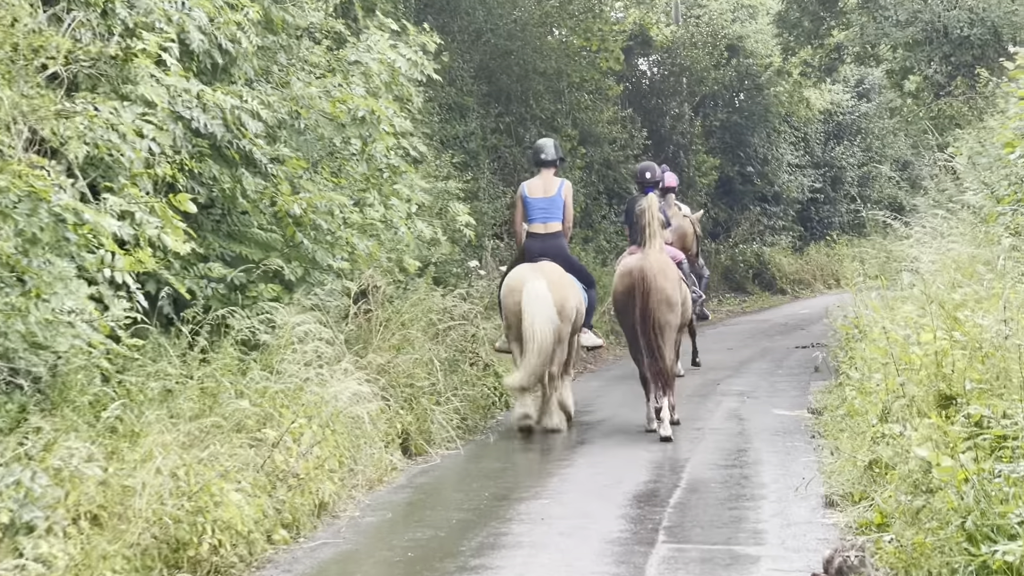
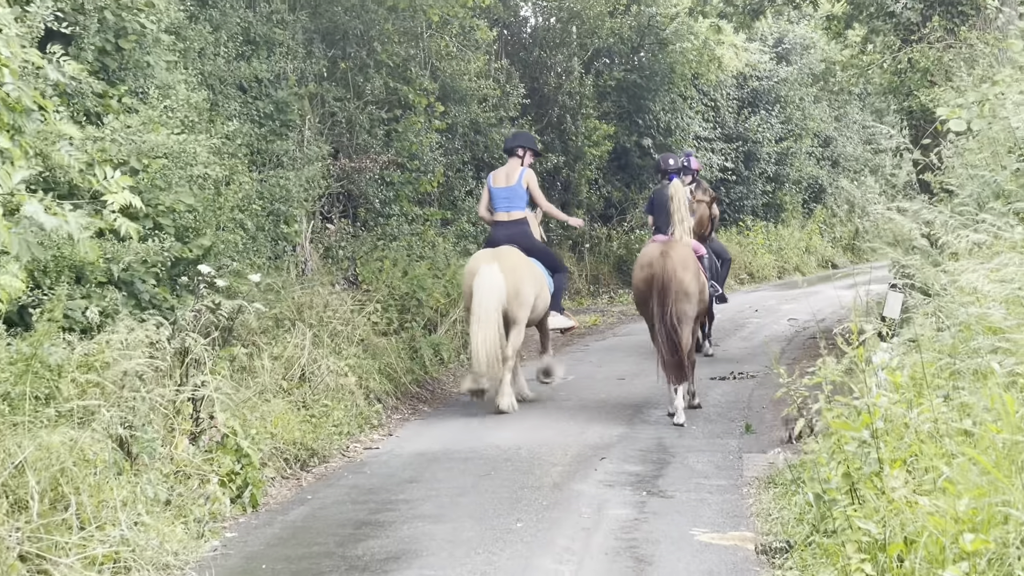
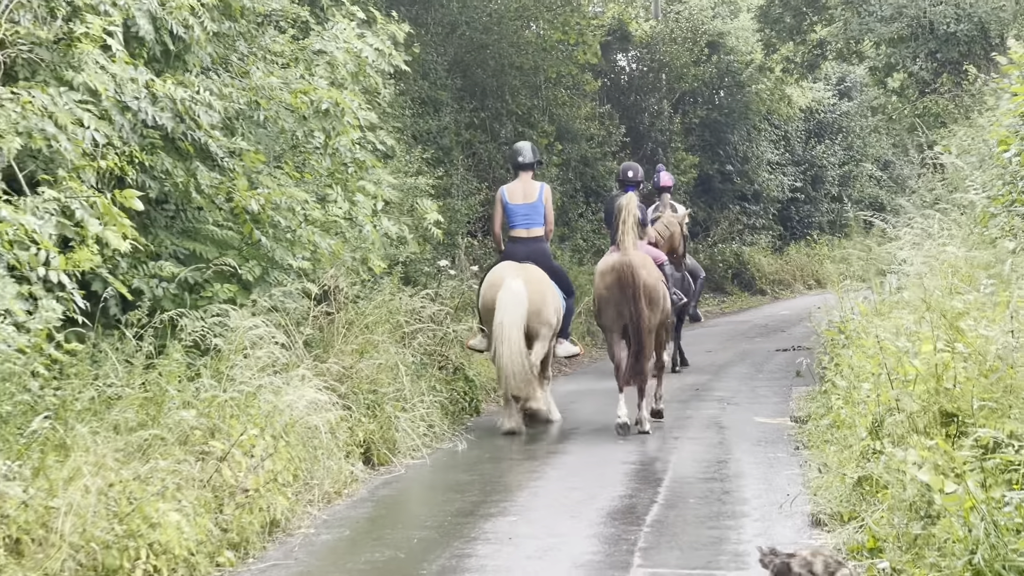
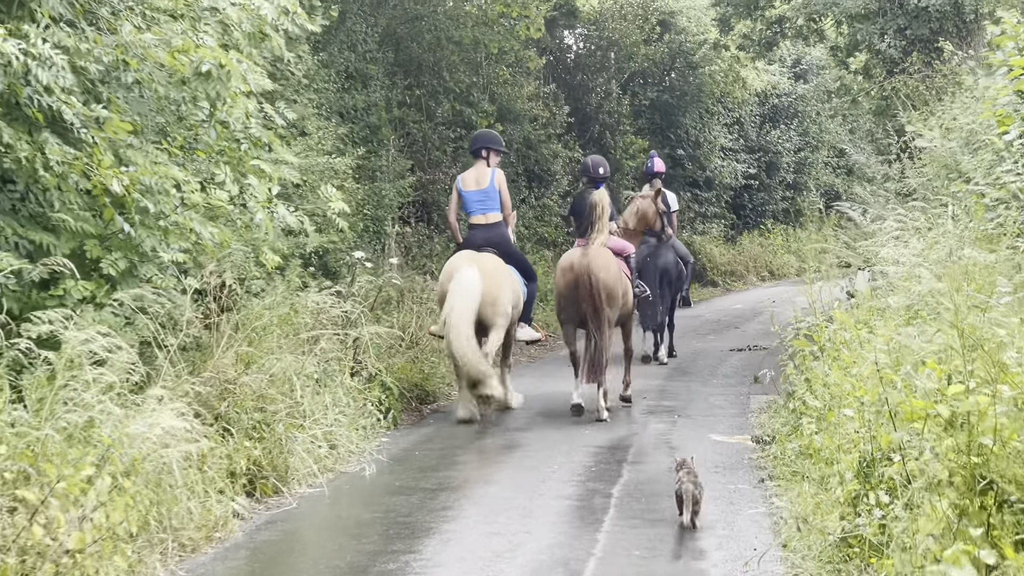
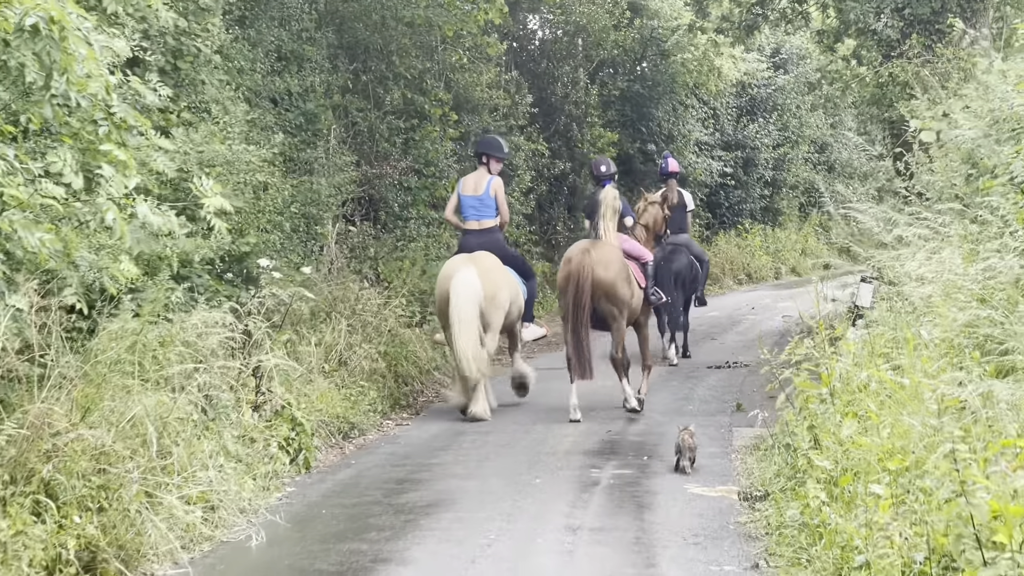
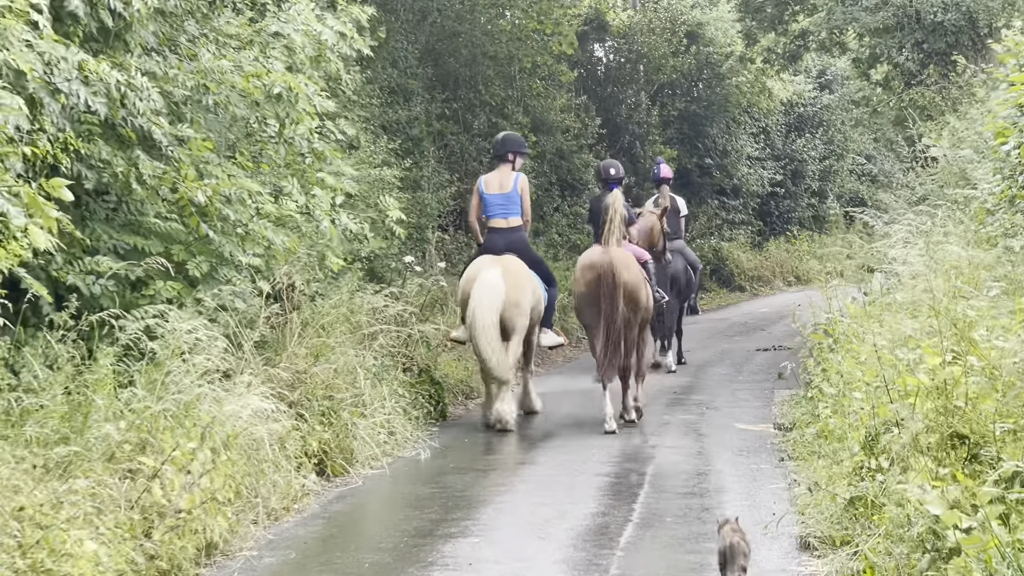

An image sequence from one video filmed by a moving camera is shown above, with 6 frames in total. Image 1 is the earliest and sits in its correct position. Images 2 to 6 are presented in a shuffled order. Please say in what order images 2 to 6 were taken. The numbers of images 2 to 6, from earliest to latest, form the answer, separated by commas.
3, 6, 4, 5, 2
